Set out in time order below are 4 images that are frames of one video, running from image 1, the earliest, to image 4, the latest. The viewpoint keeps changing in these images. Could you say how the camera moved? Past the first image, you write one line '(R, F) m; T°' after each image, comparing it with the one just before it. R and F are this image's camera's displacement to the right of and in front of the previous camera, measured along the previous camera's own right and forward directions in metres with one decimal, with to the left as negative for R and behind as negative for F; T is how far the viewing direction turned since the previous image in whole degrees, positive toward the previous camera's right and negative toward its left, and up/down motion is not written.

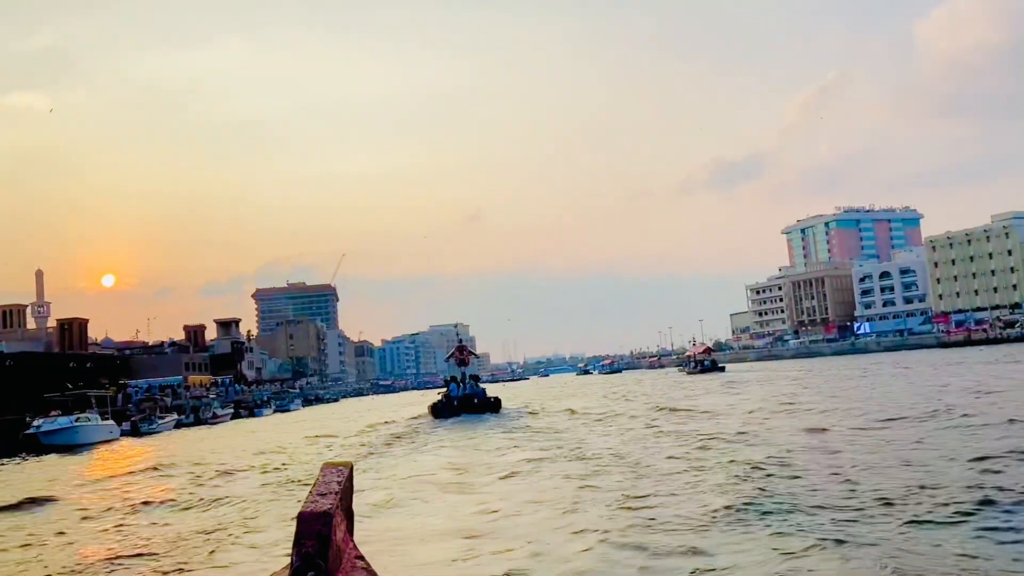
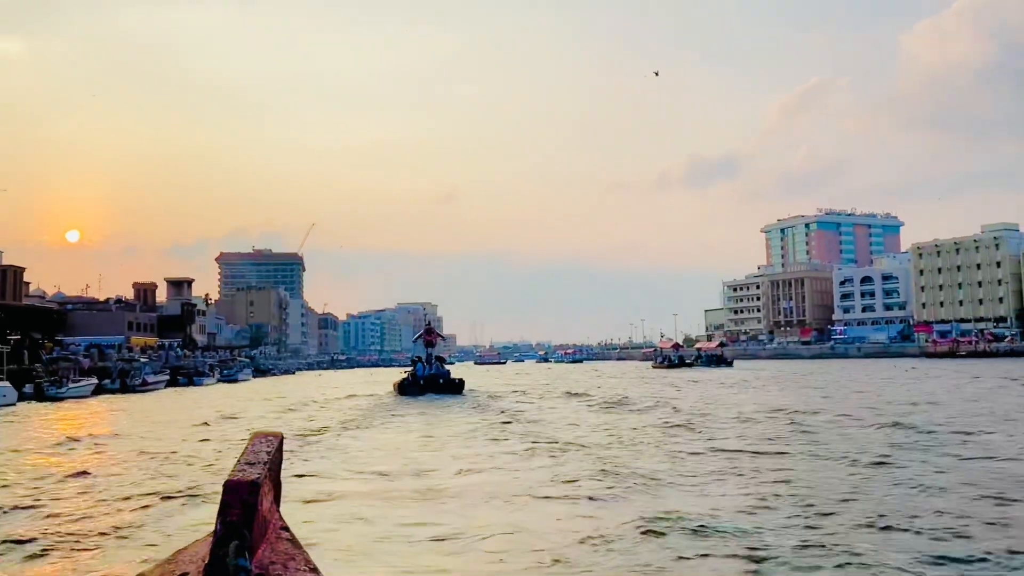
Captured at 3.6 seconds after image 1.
(-0.3, +3.0) m; +2°
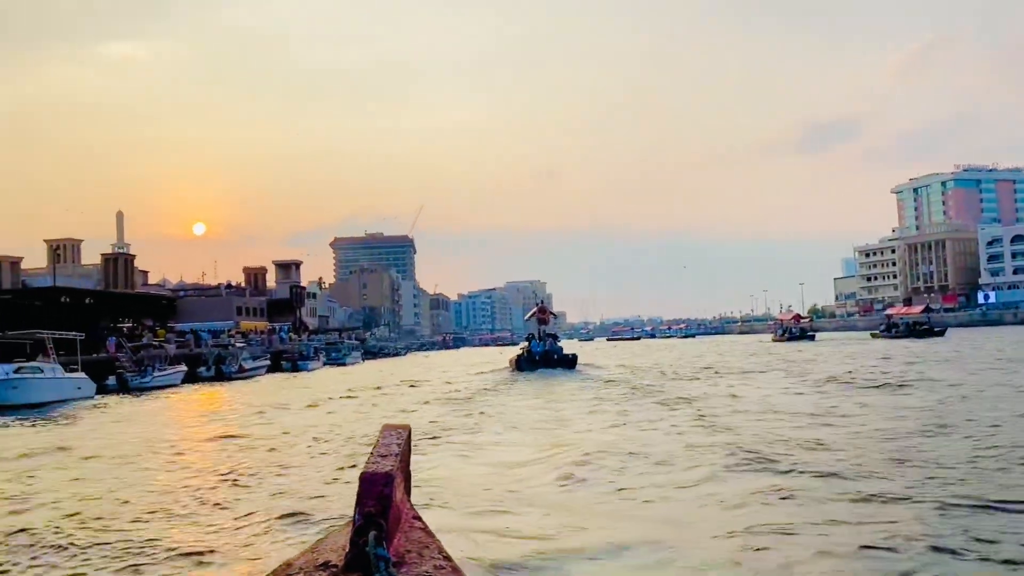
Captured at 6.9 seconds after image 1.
(-0.4, +2.8) m; -8°
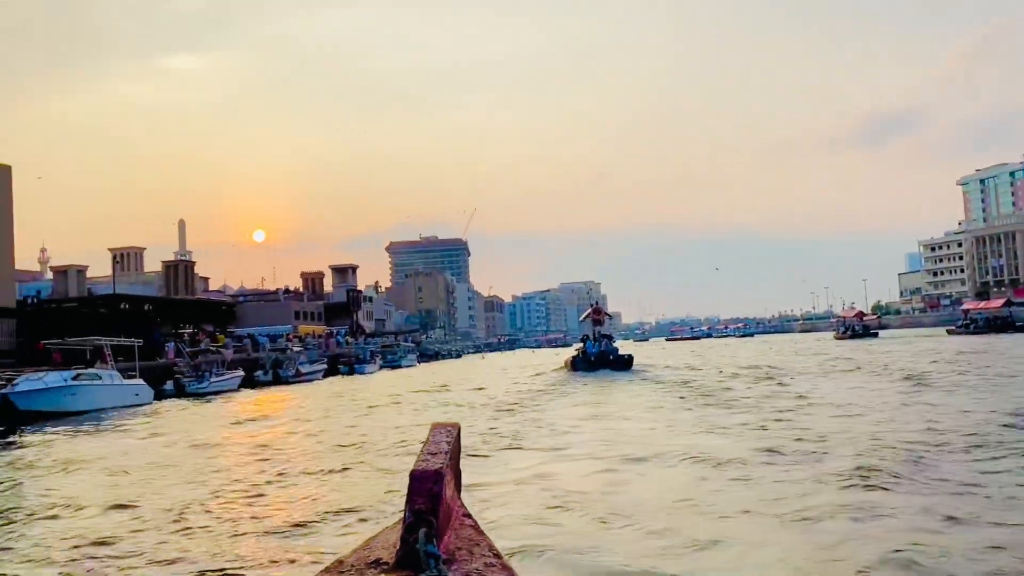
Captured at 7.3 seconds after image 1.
(-0.1, +0.6) m; -4°
